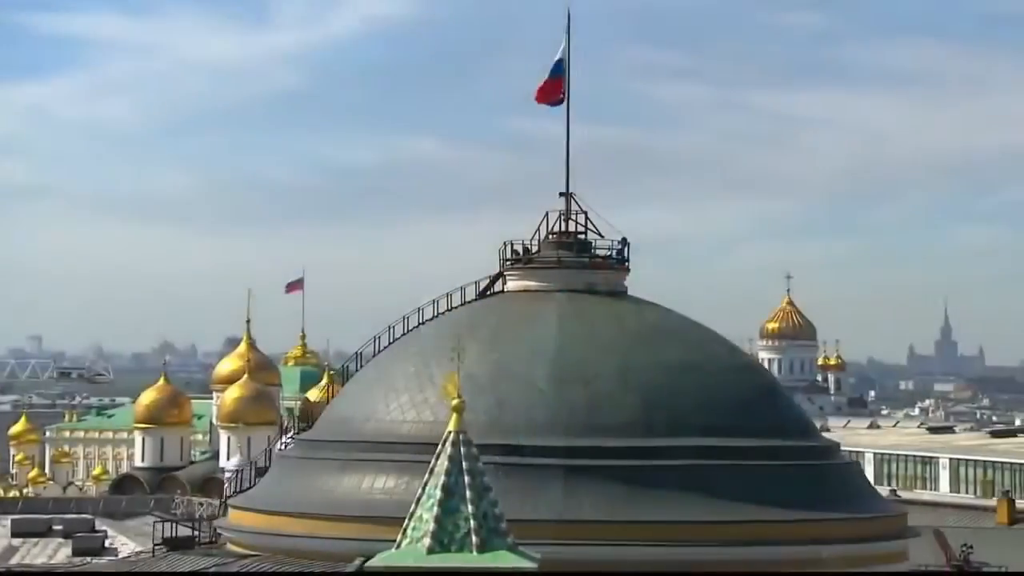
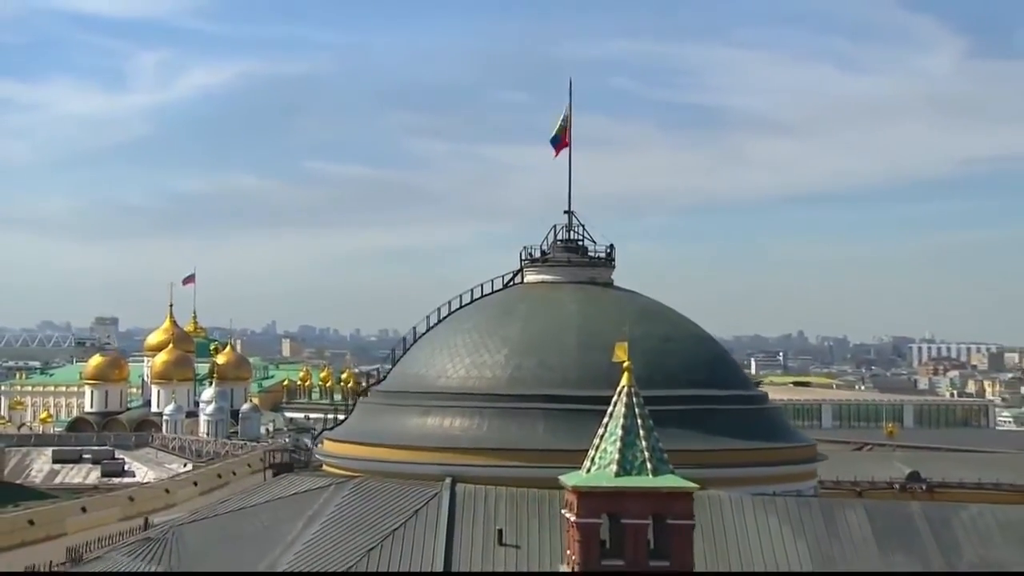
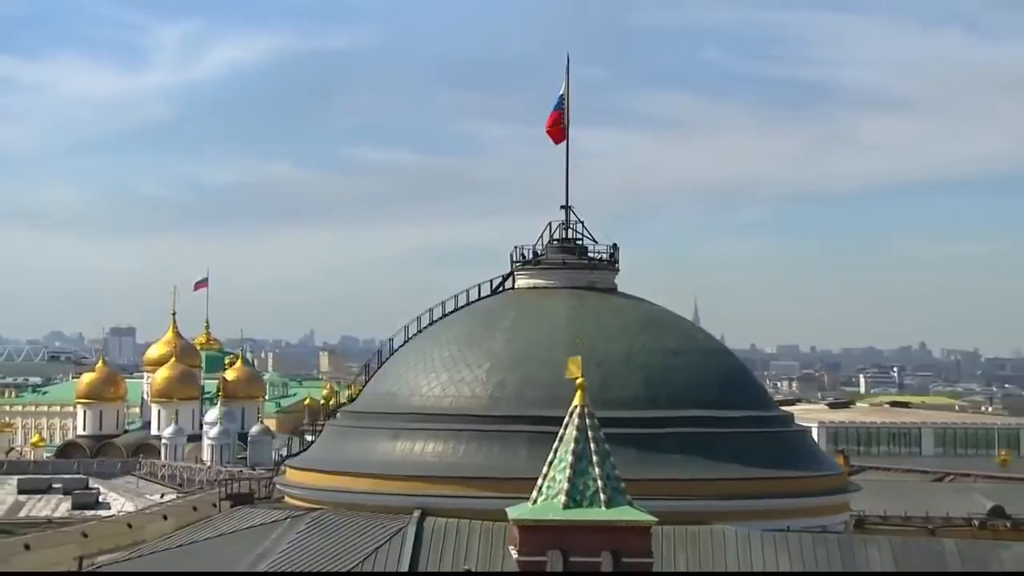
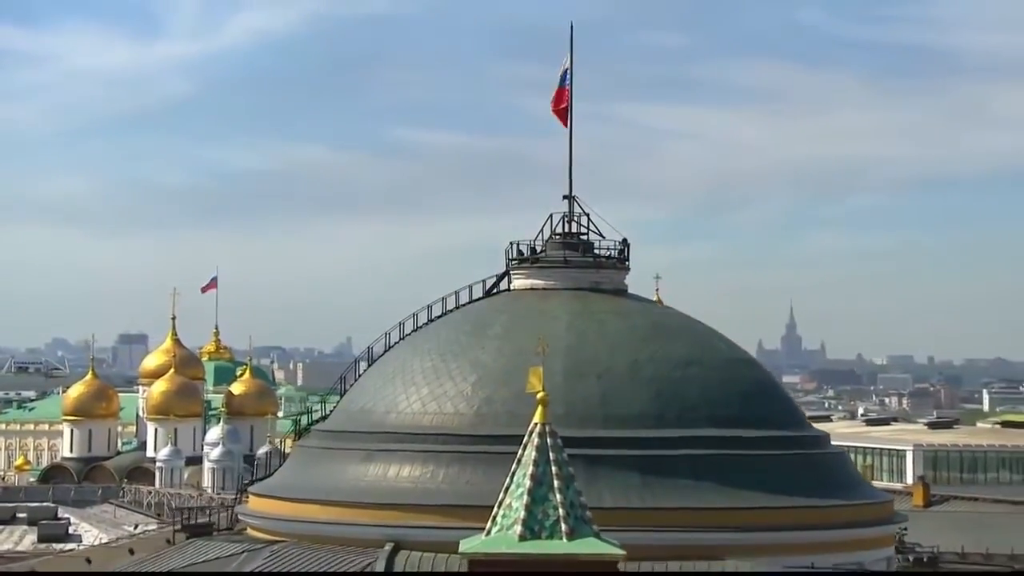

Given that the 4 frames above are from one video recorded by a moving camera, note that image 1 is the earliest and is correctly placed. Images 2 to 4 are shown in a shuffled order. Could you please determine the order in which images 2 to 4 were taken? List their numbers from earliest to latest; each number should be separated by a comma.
4, 3, 2
